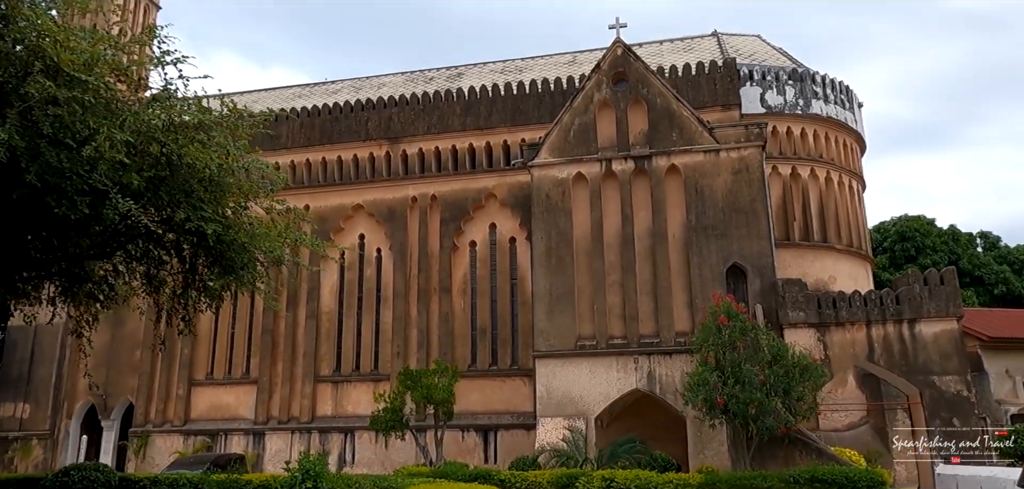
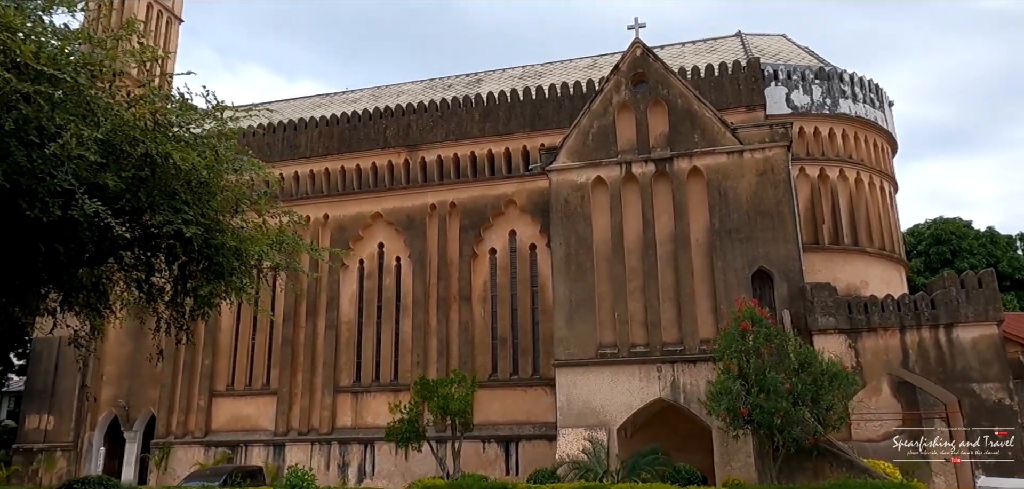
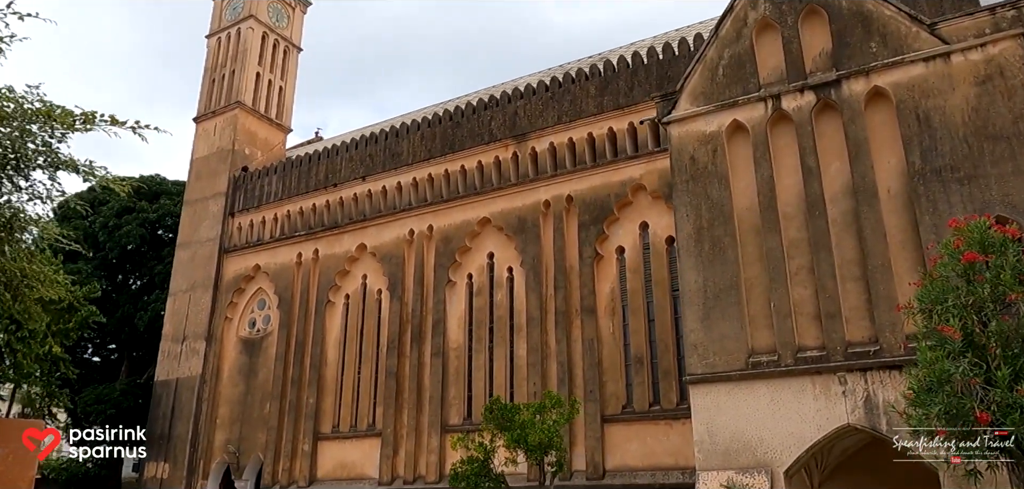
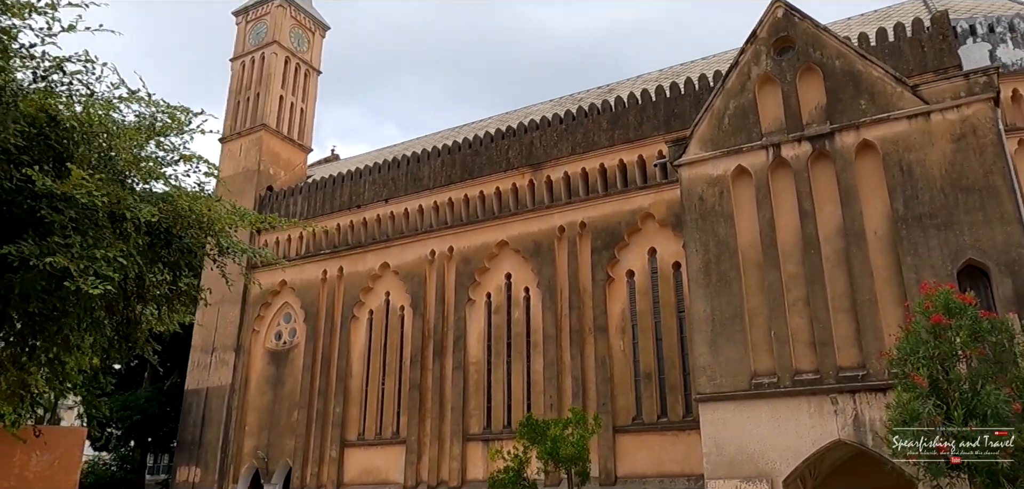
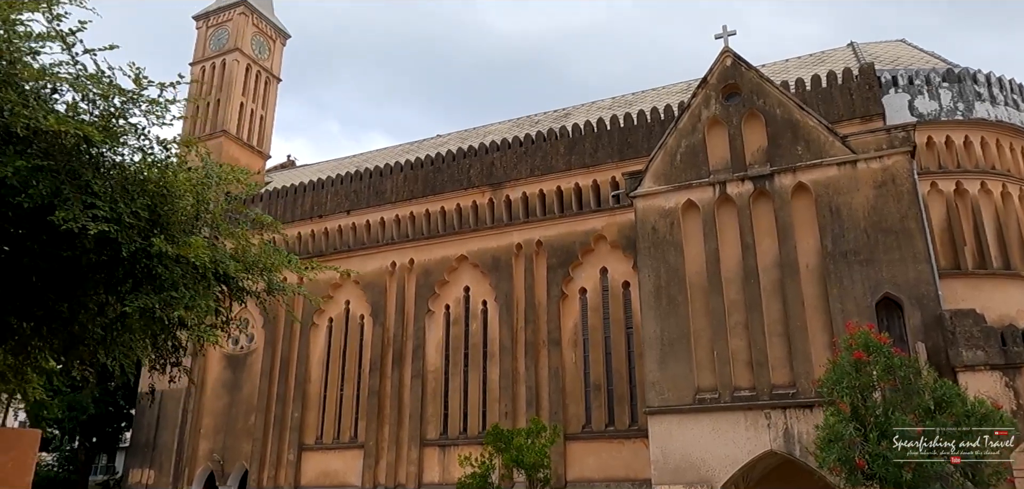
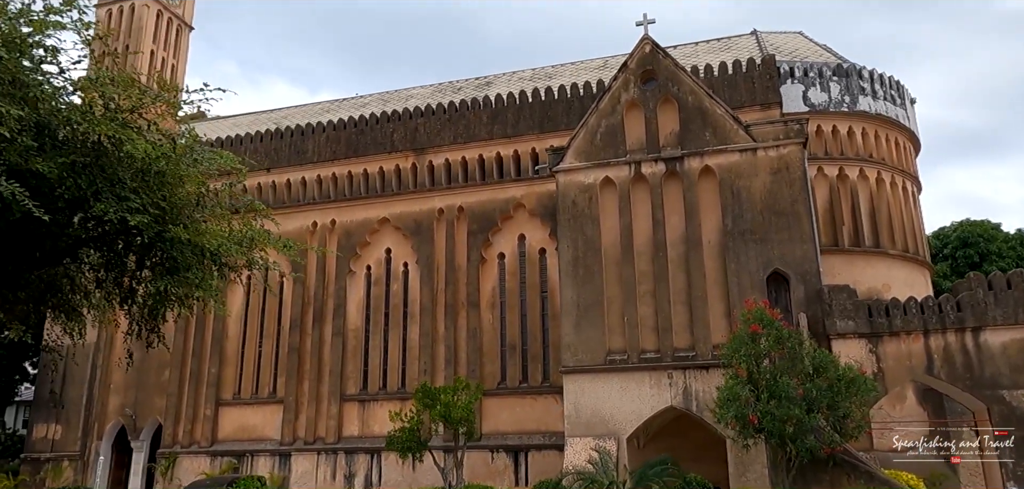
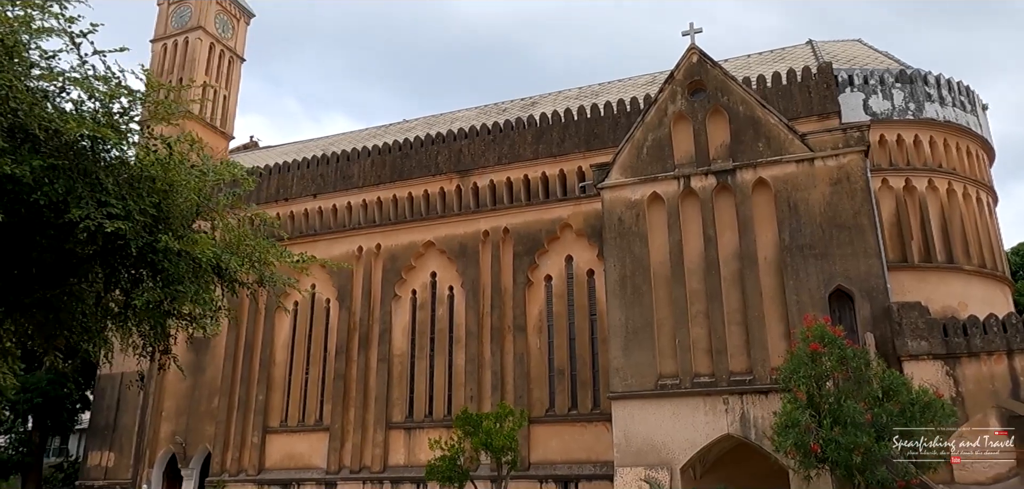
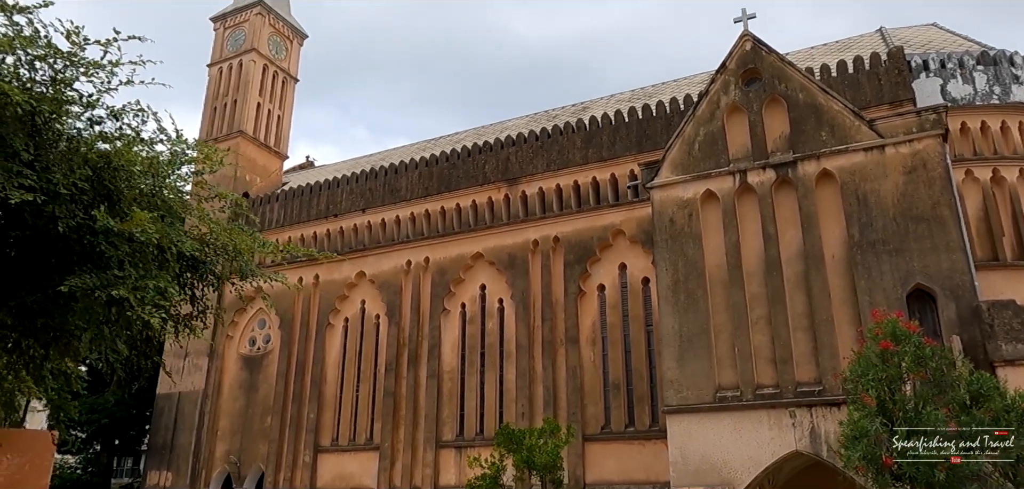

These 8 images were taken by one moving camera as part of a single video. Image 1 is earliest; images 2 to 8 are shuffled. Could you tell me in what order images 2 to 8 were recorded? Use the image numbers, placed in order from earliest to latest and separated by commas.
2, 6, 7, 5, 8, 4, 3
